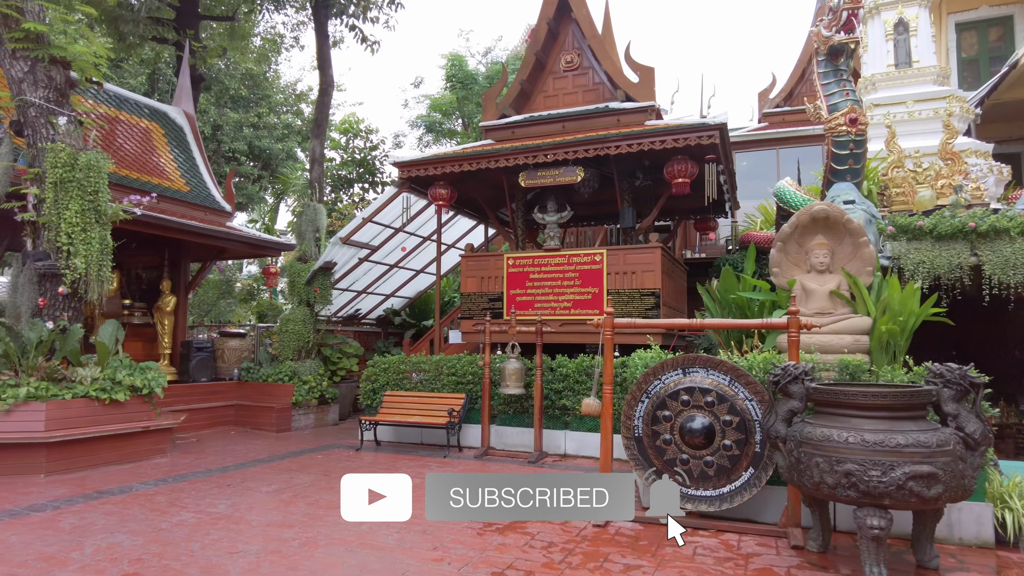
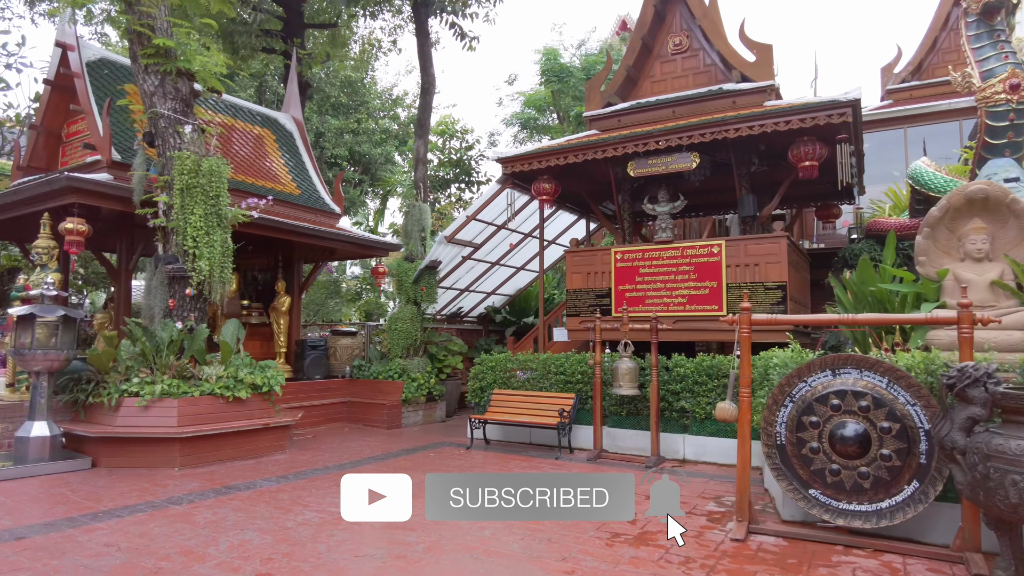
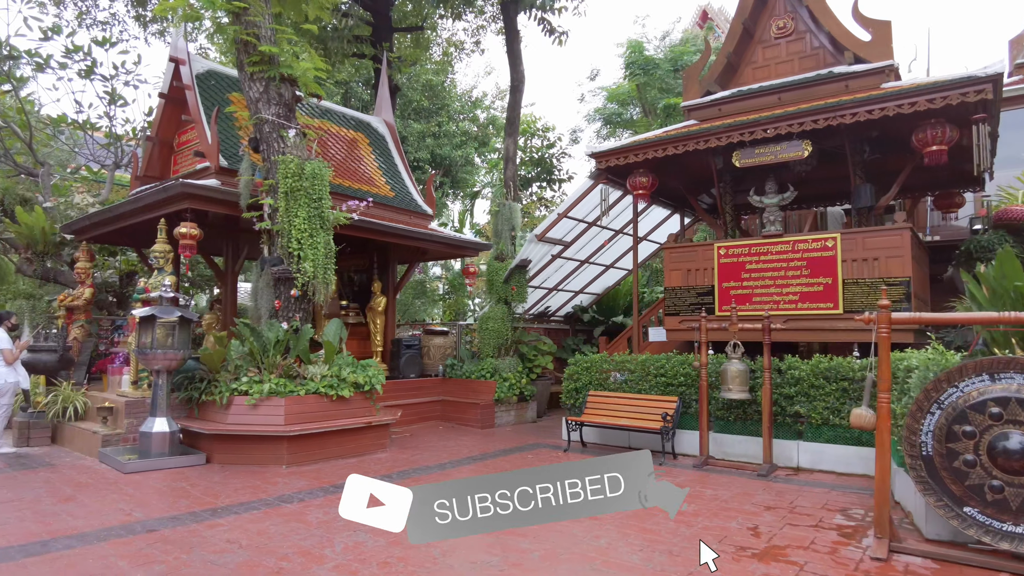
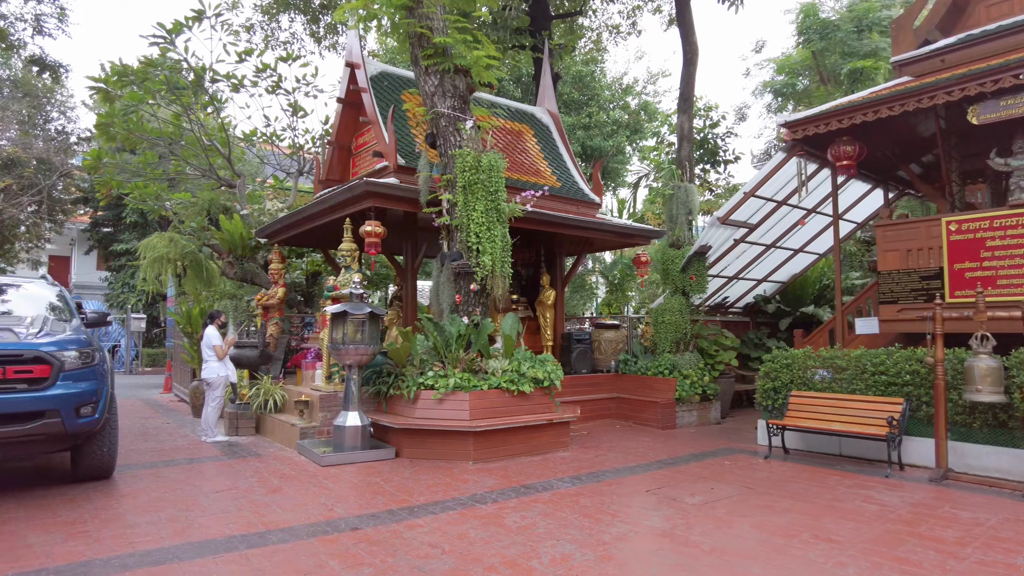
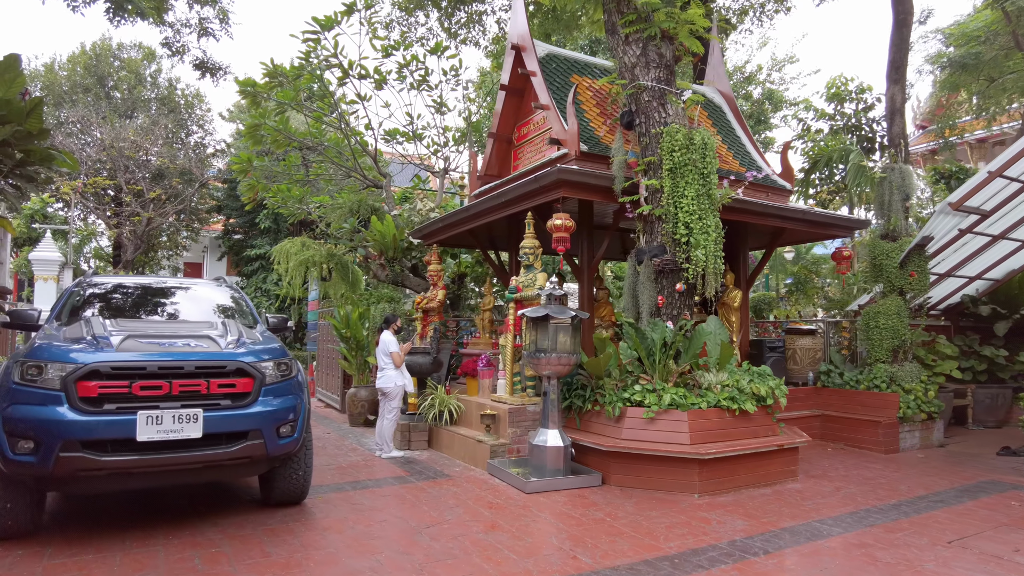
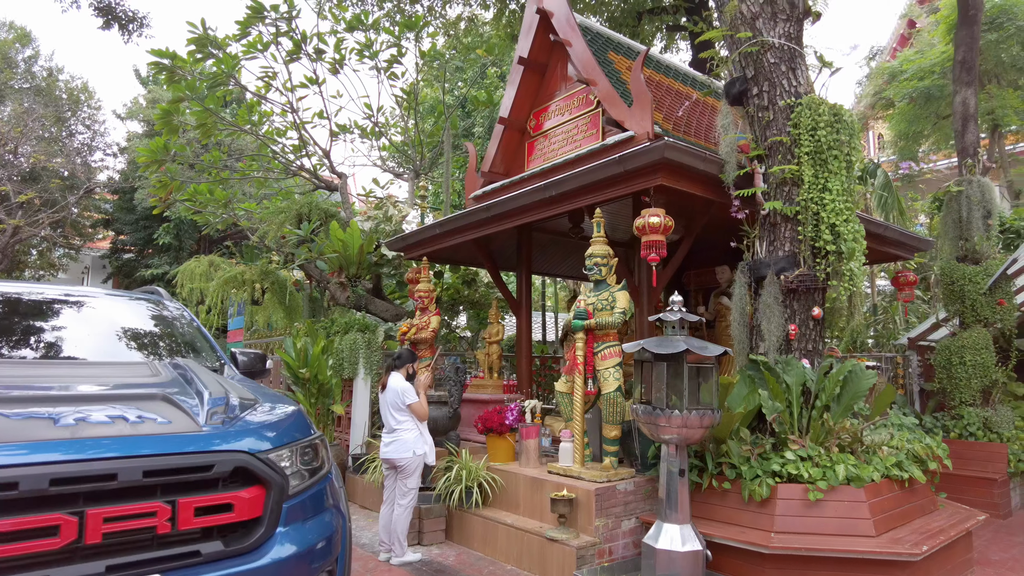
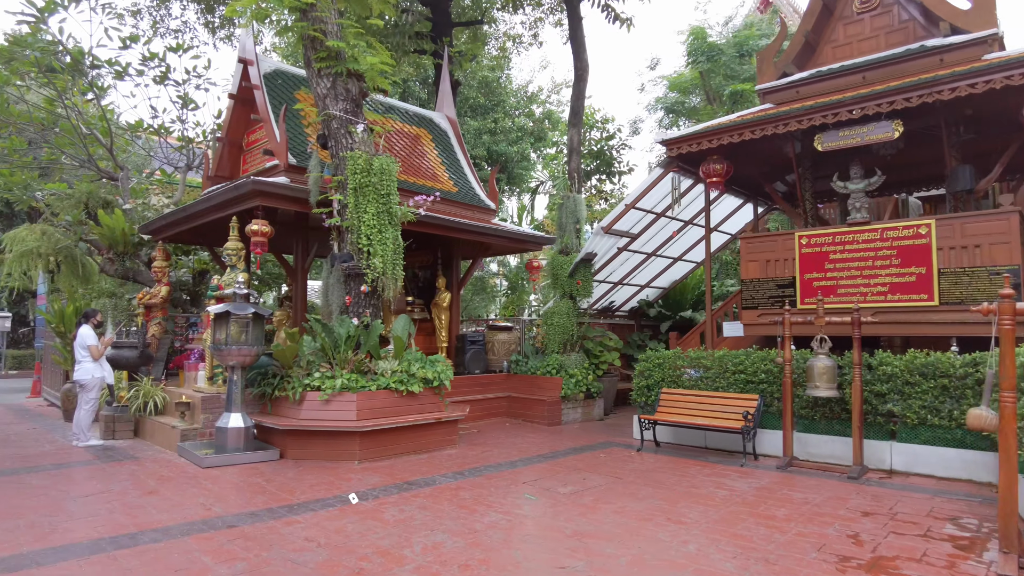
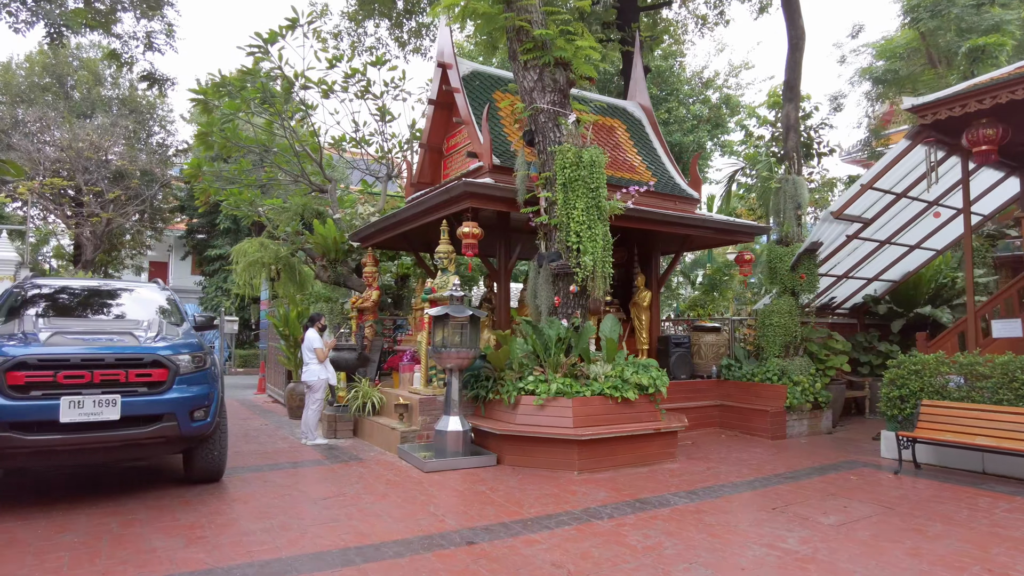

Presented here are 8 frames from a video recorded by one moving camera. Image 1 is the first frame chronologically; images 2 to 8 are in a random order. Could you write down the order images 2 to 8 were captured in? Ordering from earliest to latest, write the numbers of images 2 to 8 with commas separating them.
2, 3, 7, 4, 8, 5, 6
